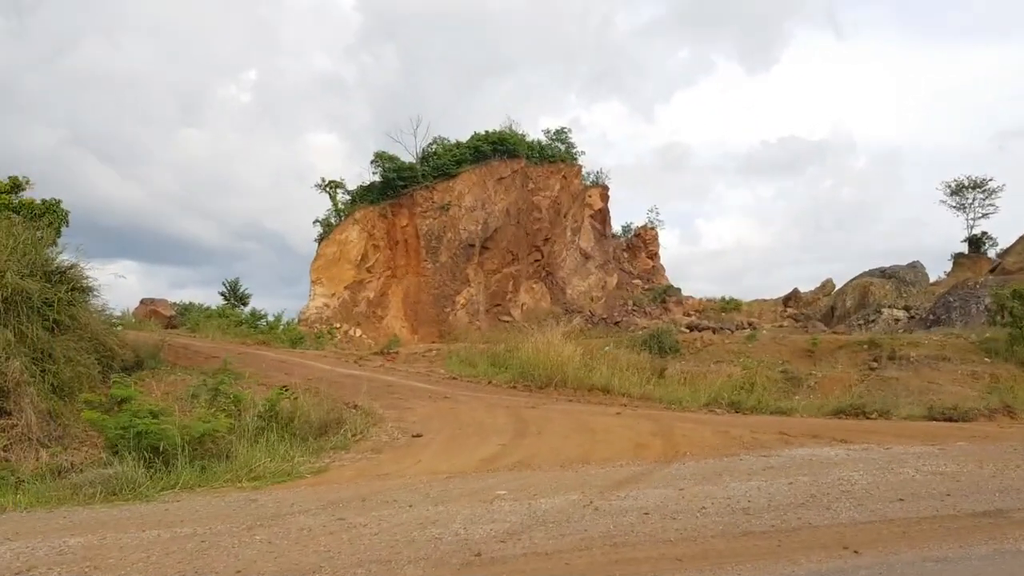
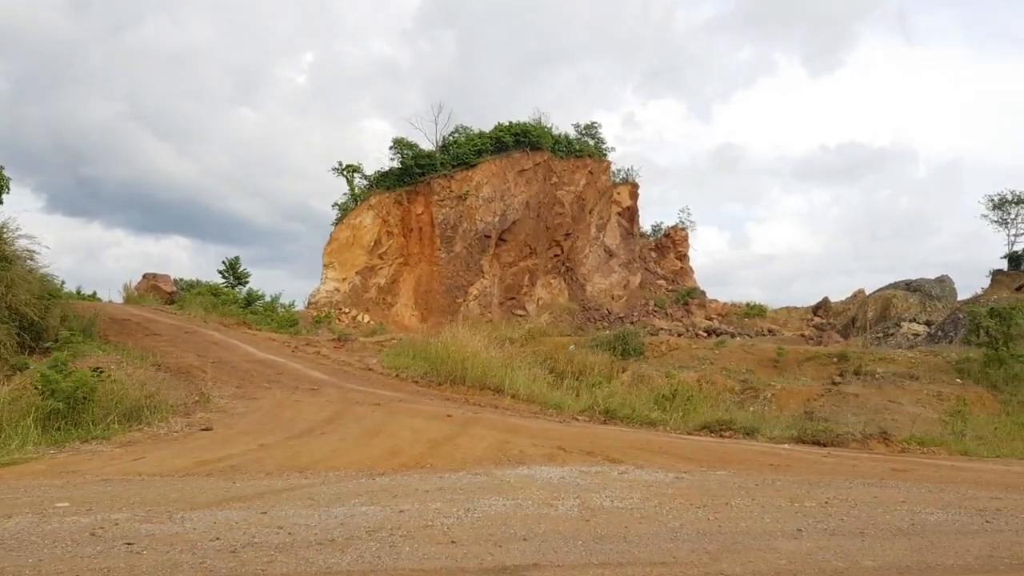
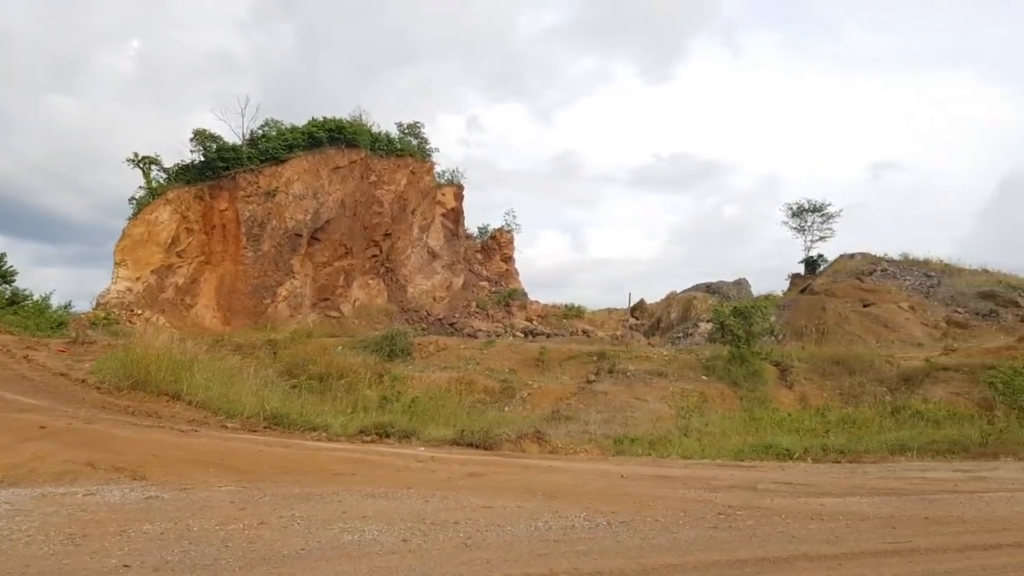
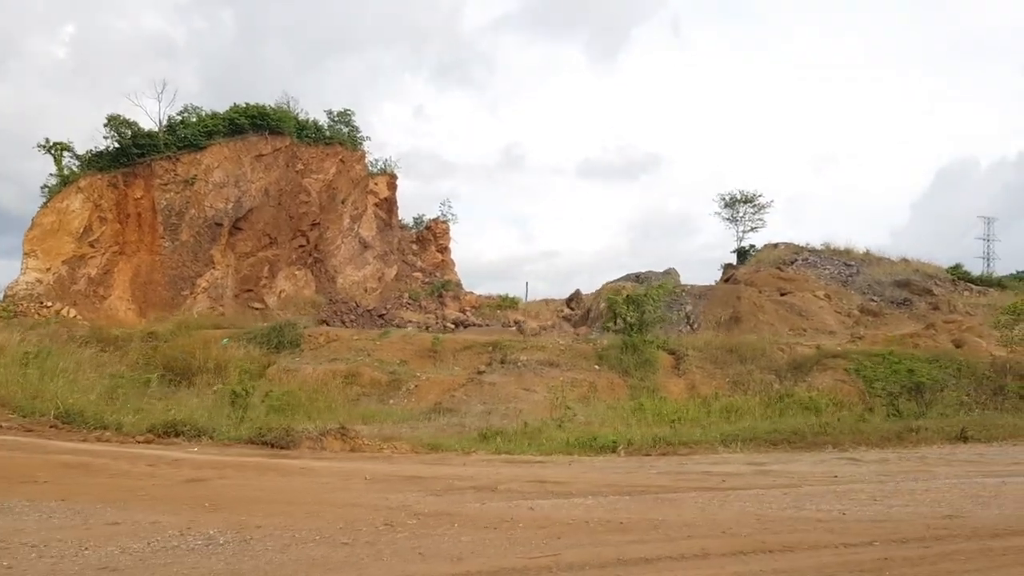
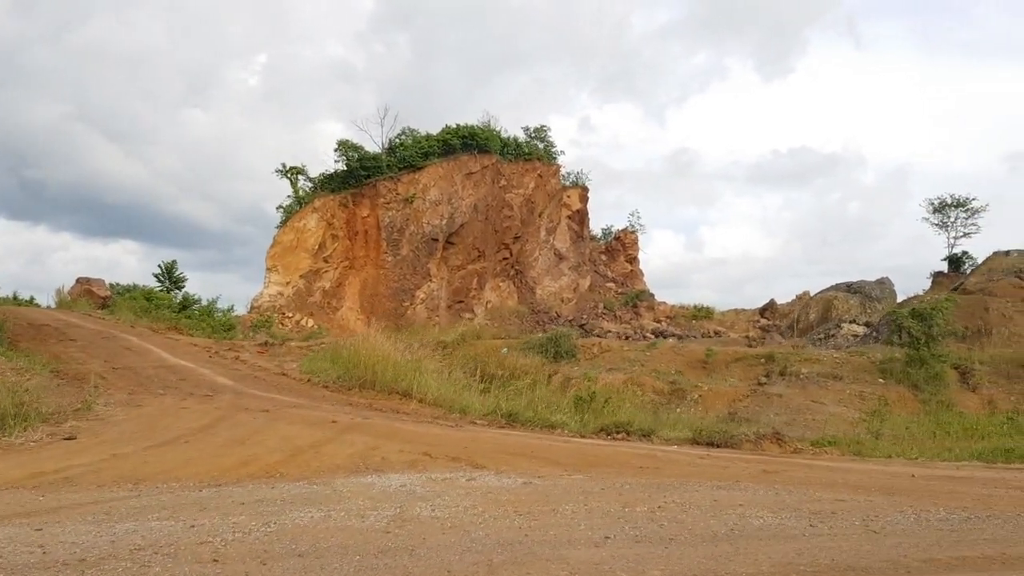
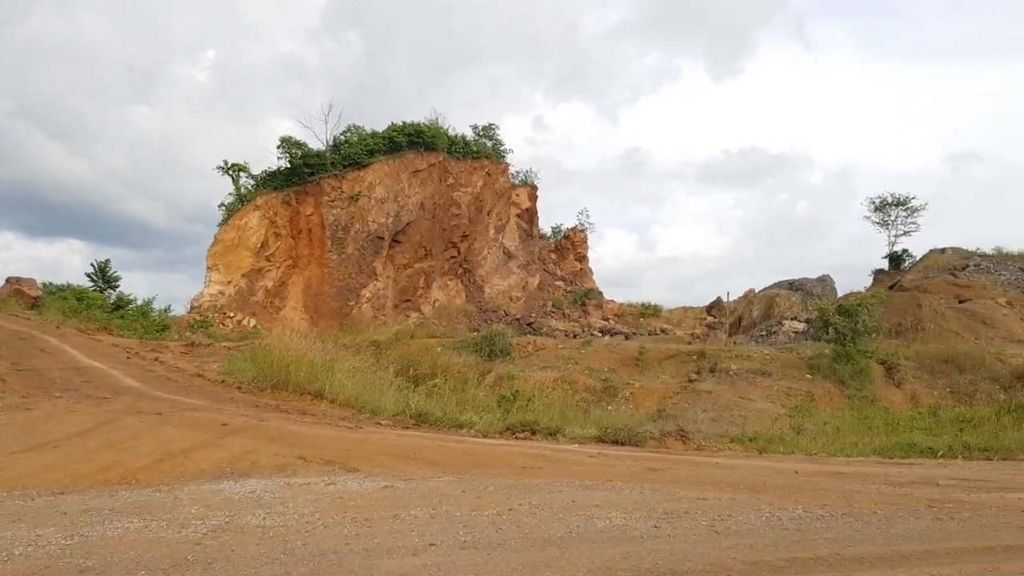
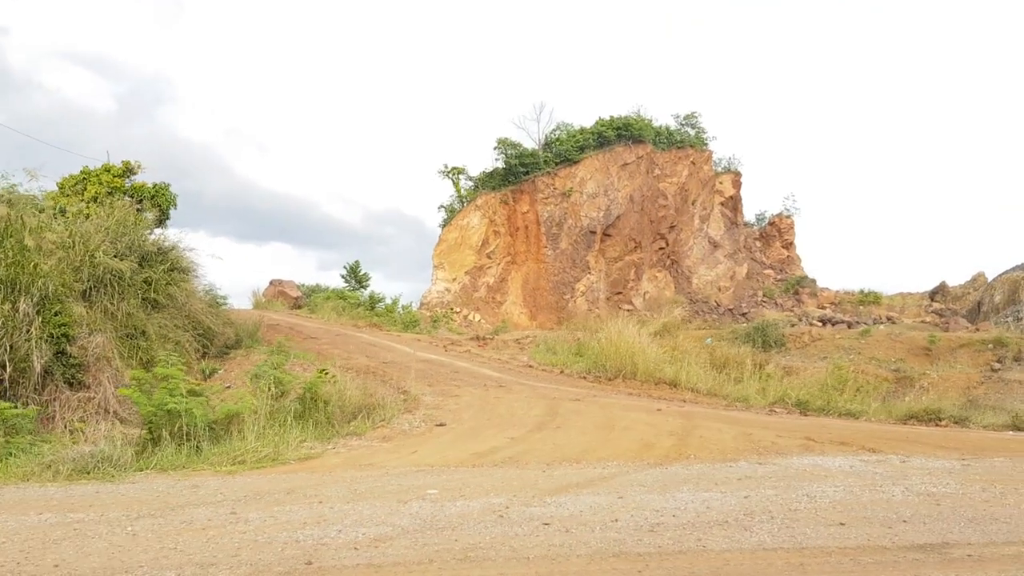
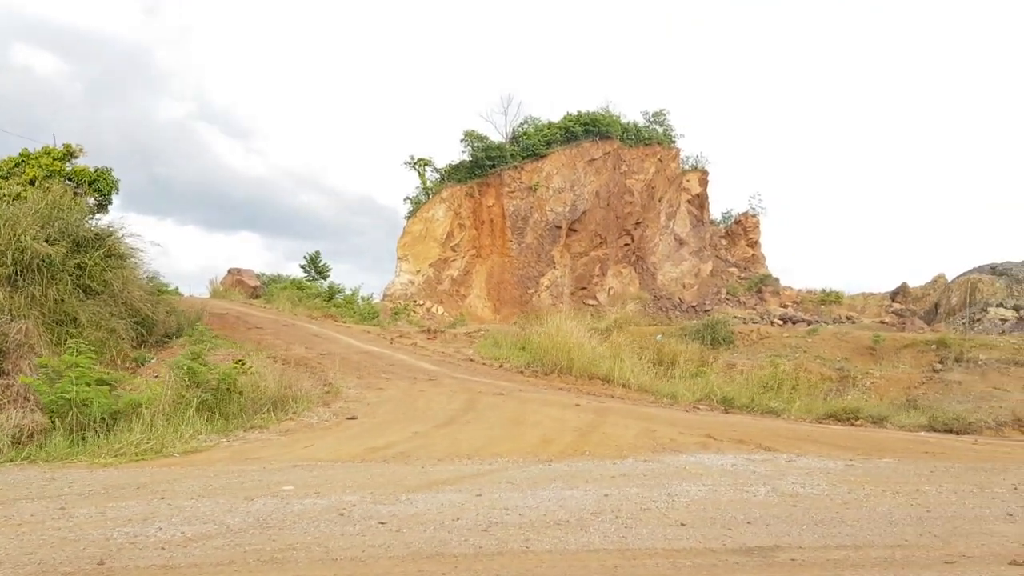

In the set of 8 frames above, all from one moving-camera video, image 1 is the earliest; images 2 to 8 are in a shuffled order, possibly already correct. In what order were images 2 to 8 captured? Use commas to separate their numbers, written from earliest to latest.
7, 8, 2, 5, 6, 3, 4
